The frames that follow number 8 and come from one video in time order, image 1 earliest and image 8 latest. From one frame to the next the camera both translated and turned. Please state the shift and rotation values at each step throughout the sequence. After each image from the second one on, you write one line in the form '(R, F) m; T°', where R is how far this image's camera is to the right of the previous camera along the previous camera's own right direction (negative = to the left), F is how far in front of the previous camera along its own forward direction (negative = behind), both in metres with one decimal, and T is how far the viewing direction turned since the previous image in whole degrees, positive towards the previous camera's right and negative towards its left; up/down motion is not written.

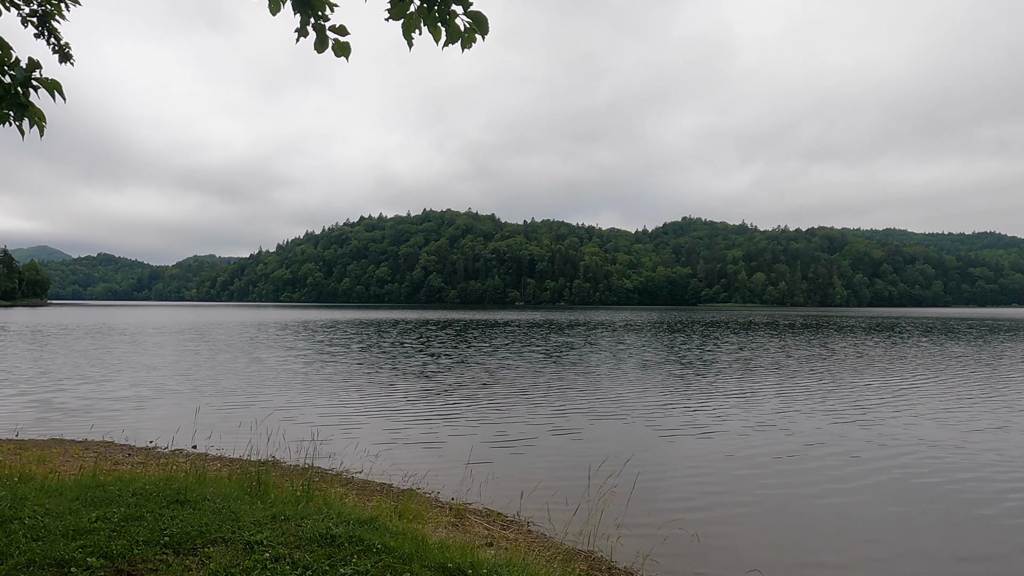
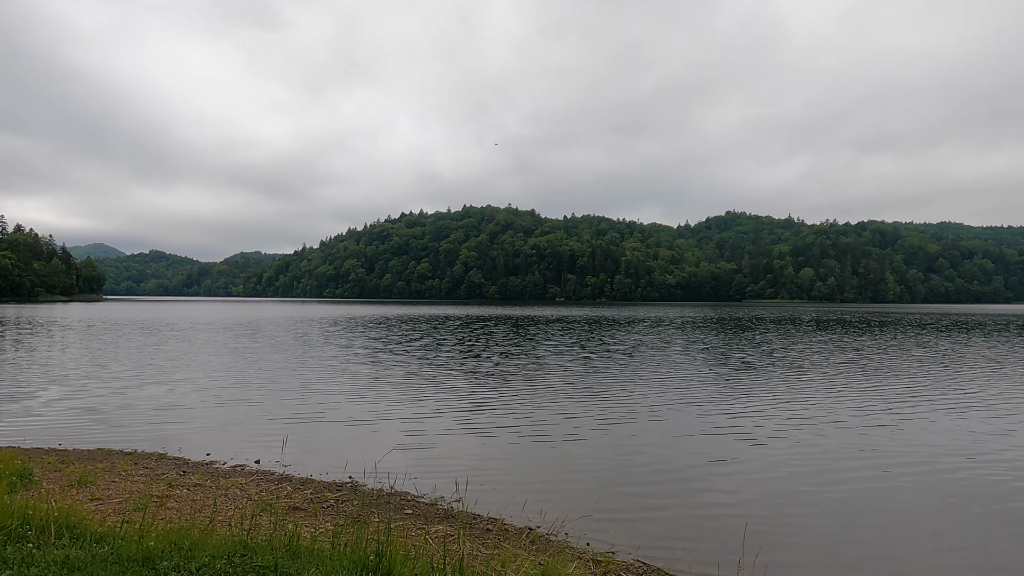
(-2.0, +3.4) m; -3°
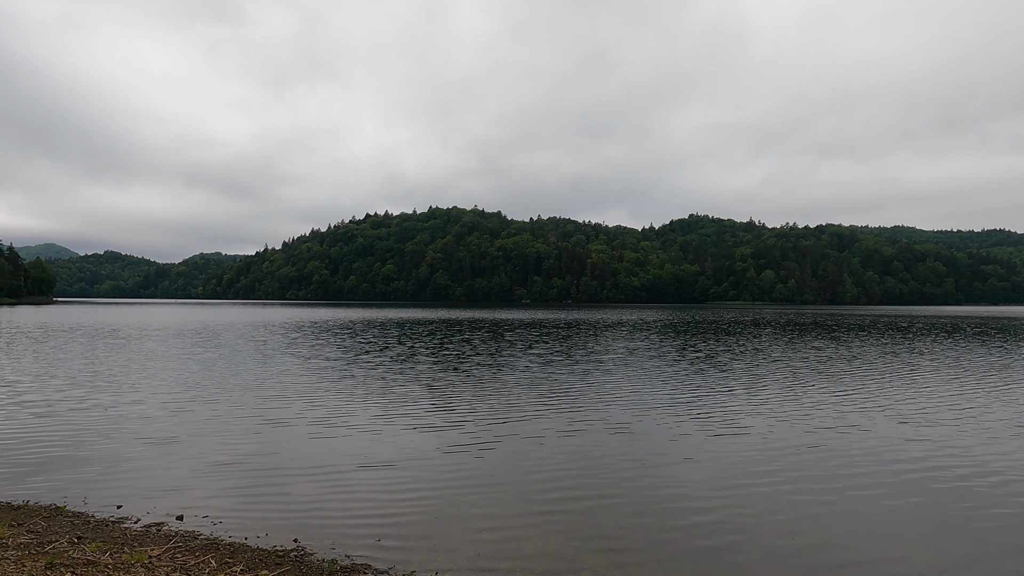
(-0.5, +3.4) m; +3°
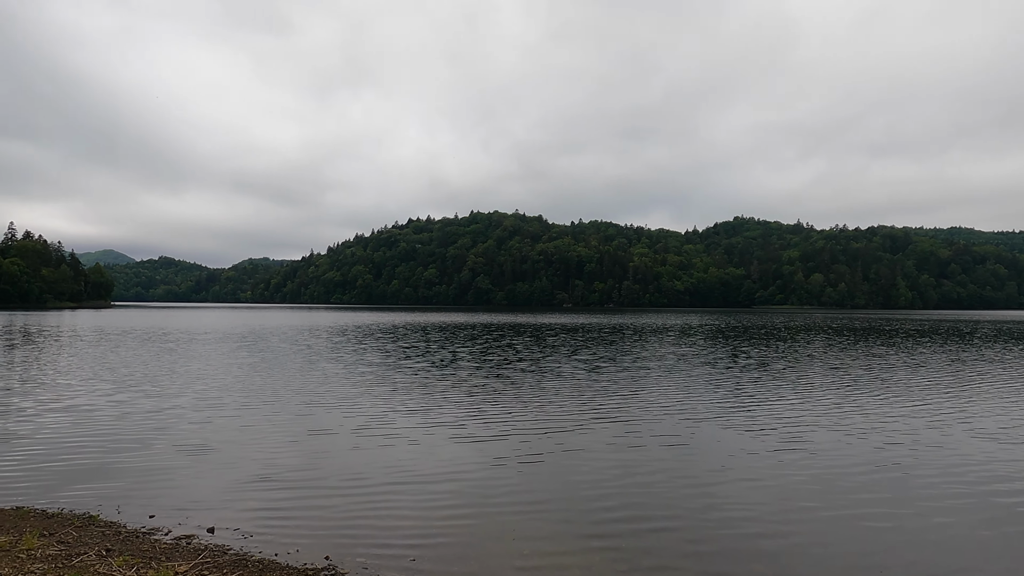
(0.0, +0.9) m; -4°
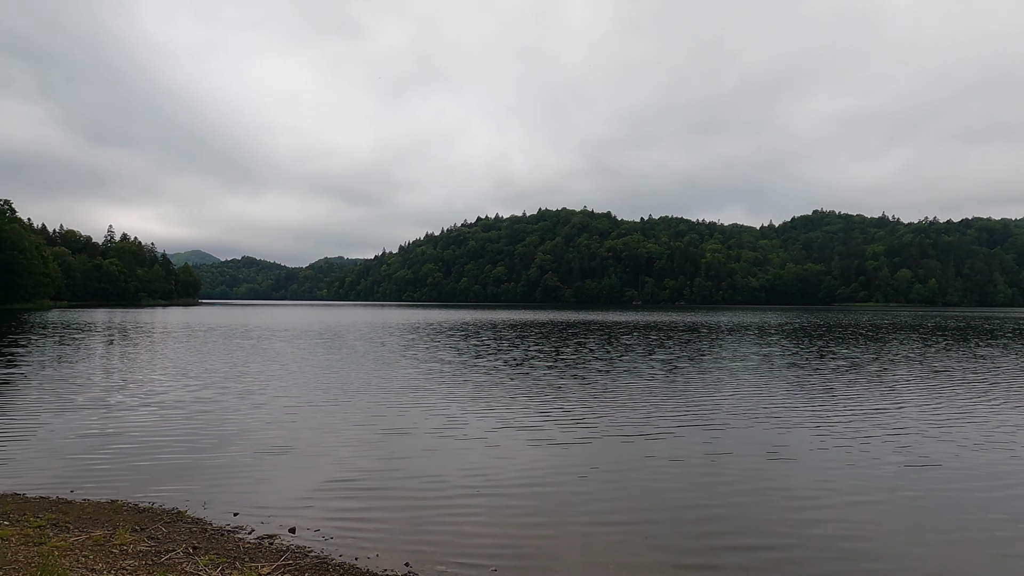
(-0.3, +0.6) m; -6°
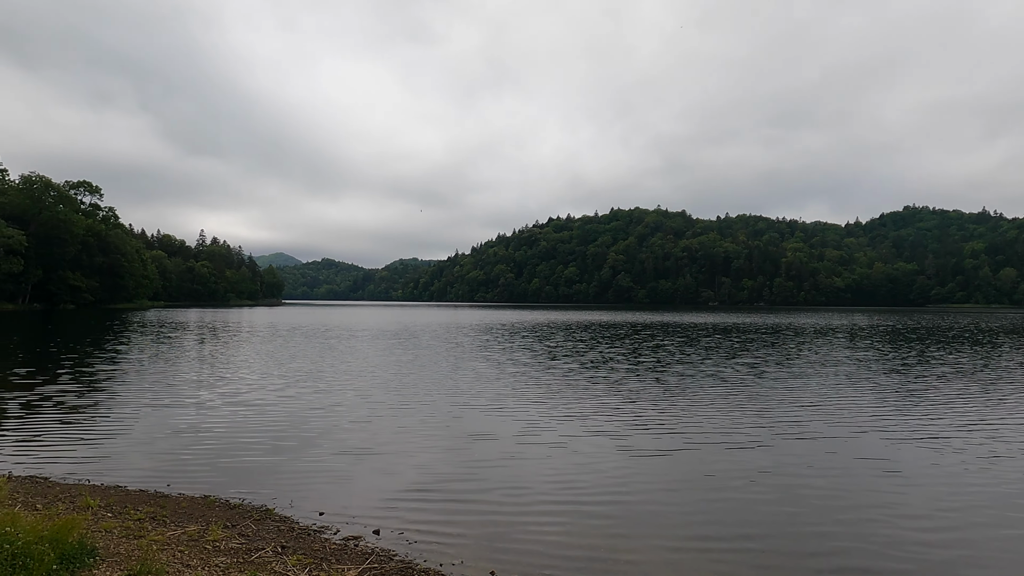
(-0.3, +0.4) m; -6°
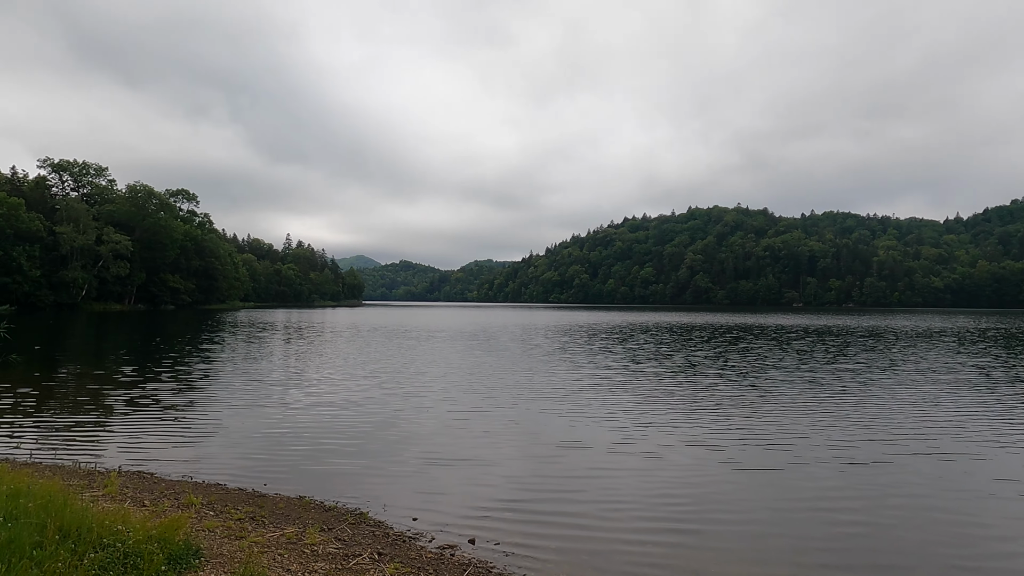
(-0.5, +0.6) m; -6°
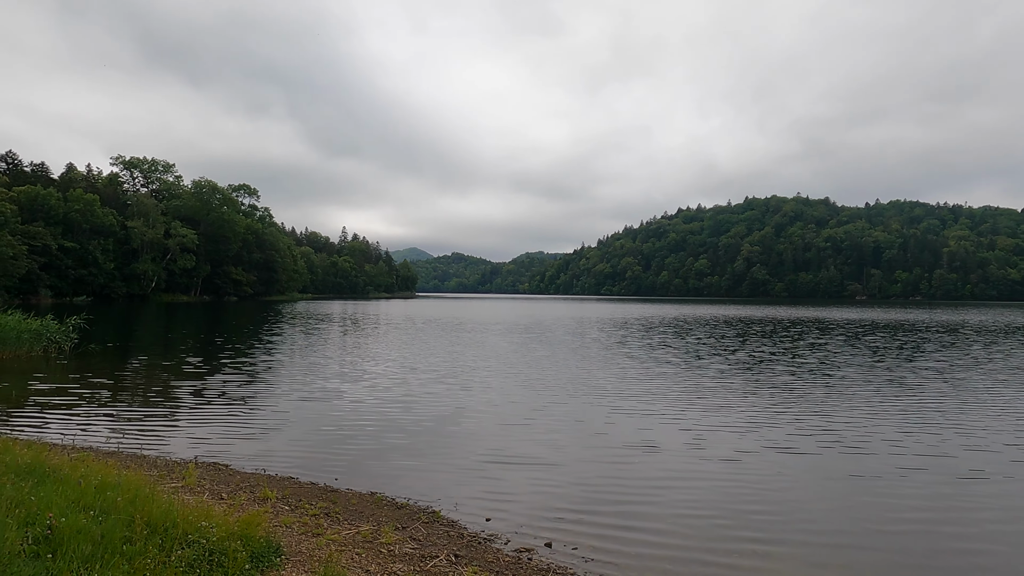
(-0.5, +0.4) m; -4°
